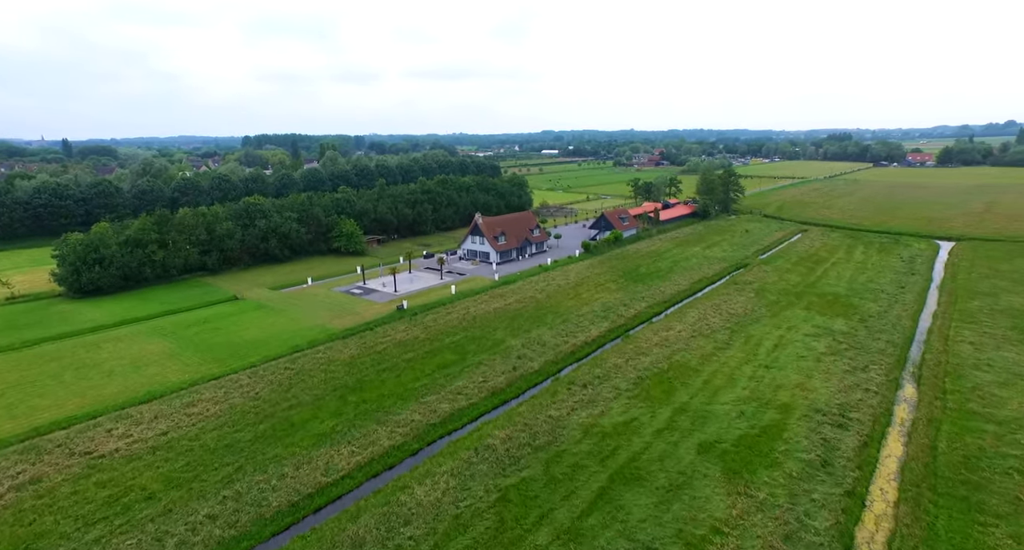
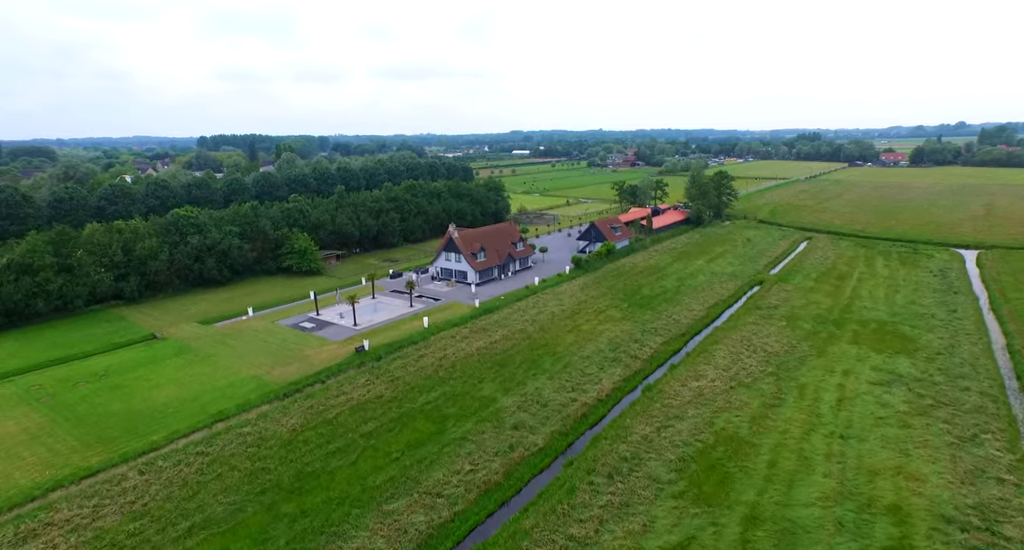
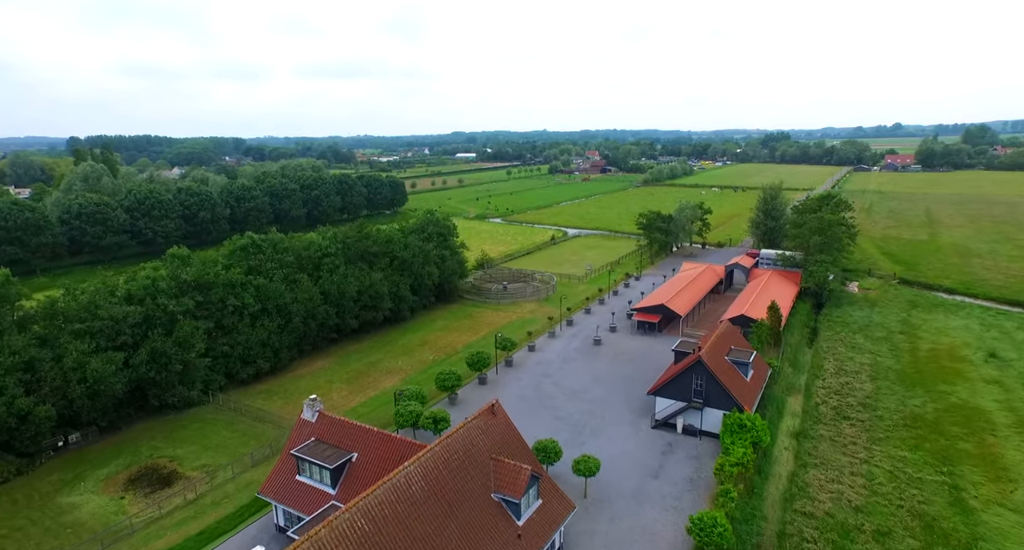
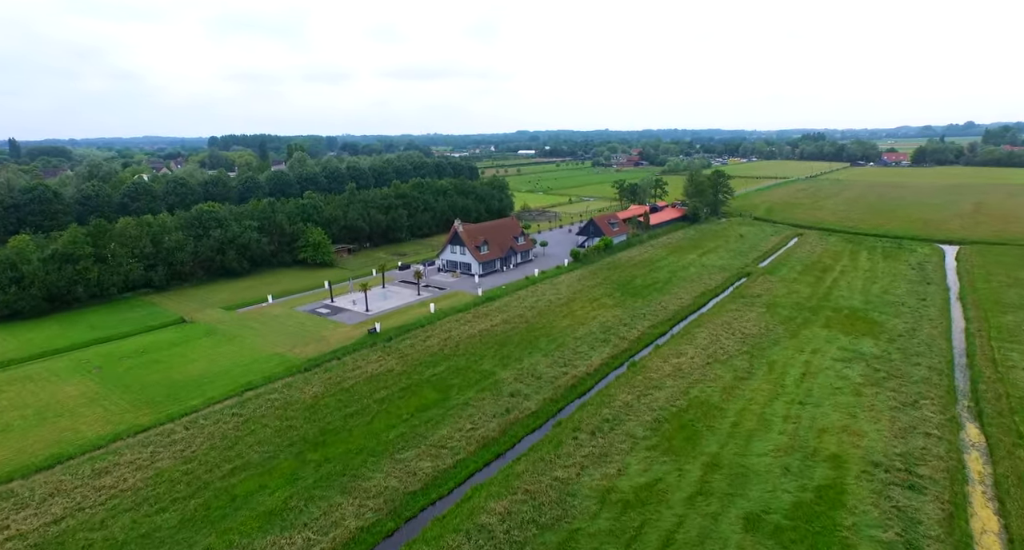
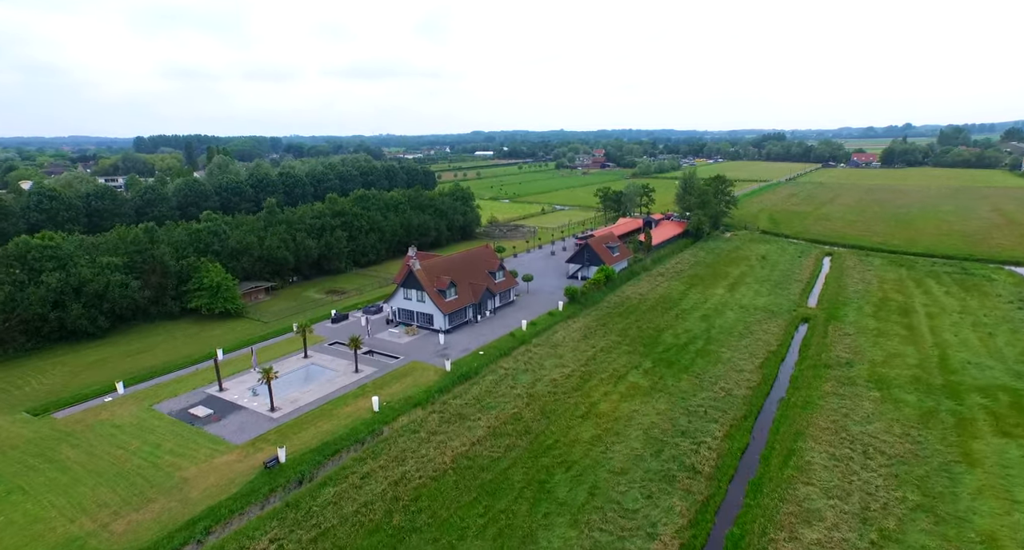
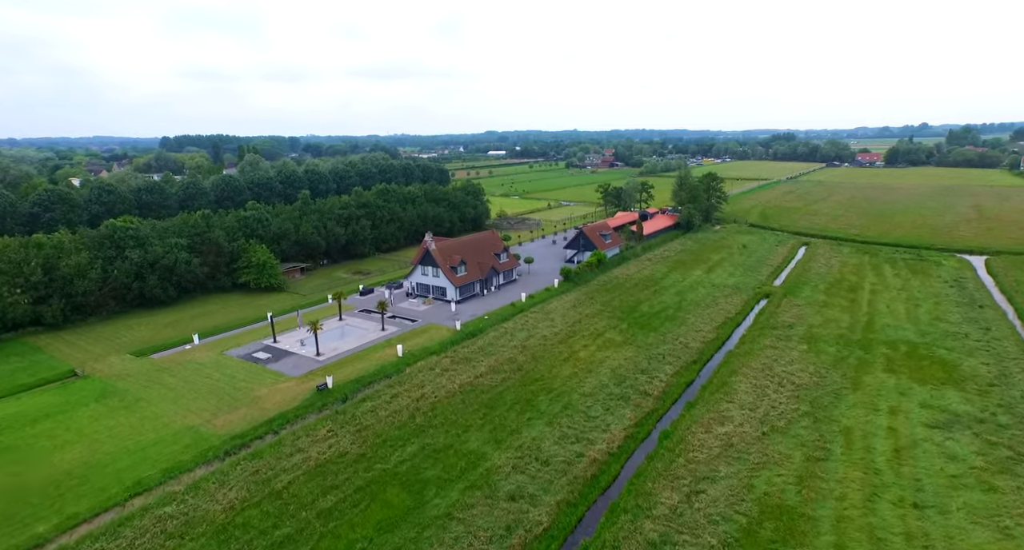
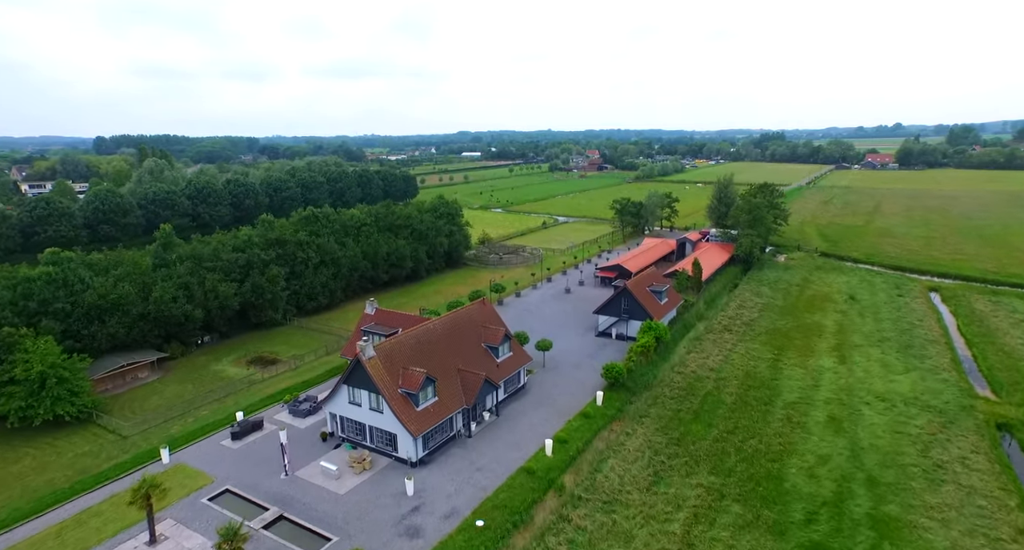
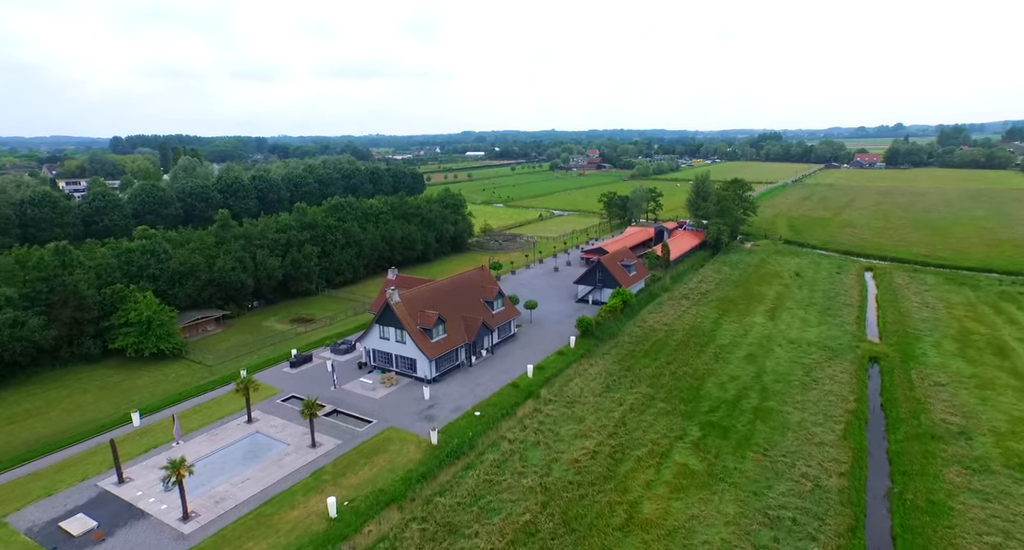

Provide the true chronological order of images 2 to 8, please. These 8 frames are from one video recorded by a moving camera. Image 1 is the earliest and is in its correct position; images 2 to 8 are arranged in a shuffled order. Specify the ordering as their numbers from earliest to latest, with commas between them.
4, 2, 6, 5, 8, 7, 3
